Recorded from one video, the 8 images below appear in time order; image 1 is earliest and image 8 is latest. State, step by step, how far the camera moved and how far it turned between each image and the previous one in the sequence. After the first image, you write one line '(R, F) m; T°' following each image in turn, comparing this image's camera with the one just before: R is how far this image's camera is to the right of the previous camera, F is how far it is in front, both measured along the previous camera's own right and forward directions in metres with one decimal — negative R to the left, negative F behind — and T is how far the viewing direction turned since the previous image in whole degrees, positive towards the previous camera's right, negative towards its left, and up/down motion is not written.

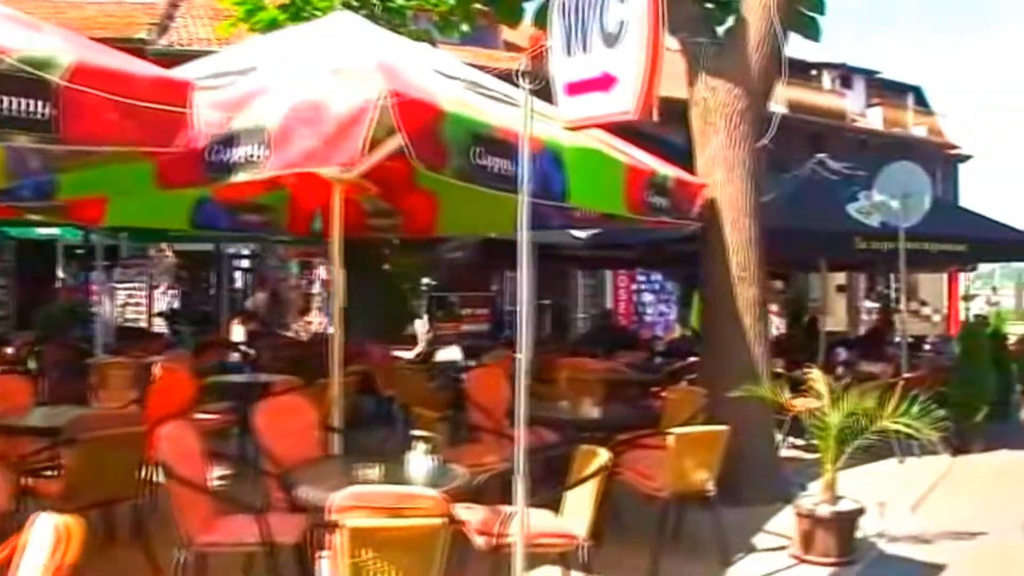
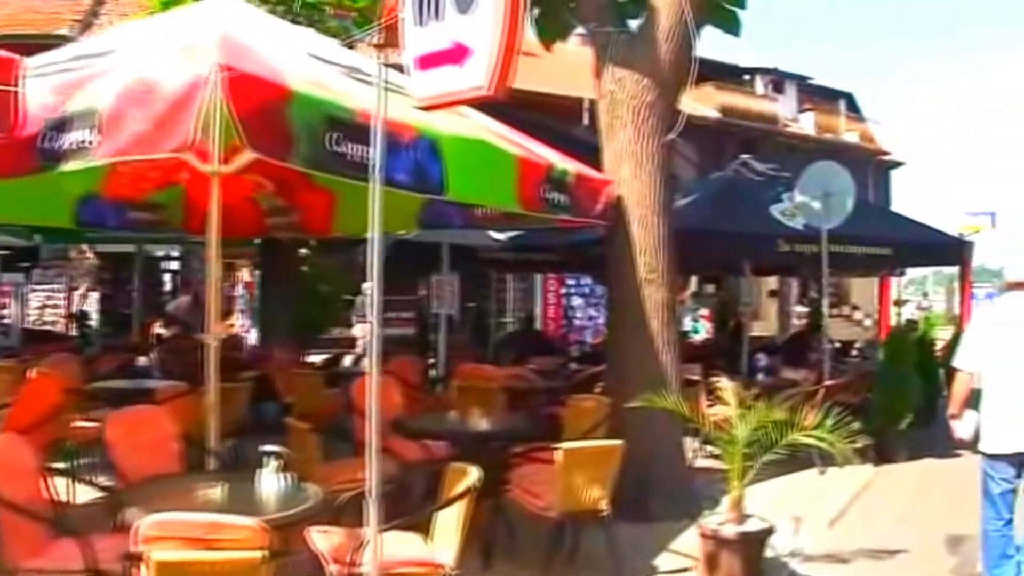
(+0.2, +0.5) m; +2°
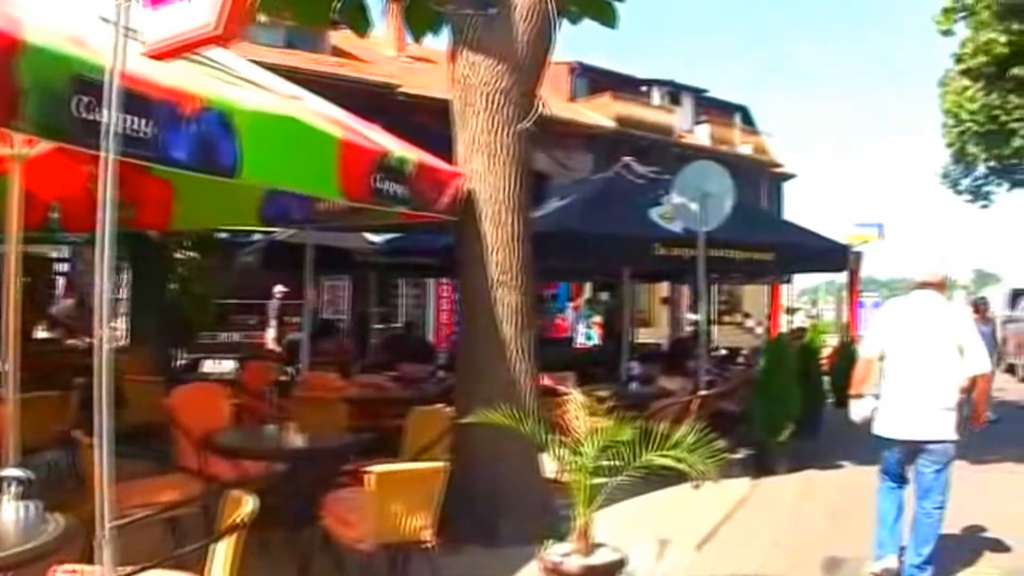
(+0.2, +0.6) m; +3°
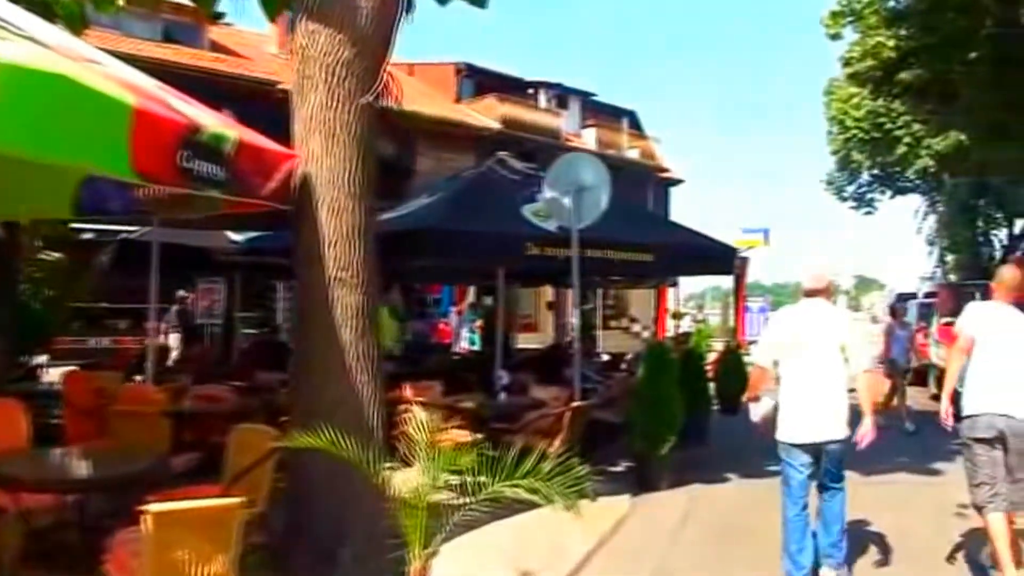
(+0.2, +0.8) m; +3°
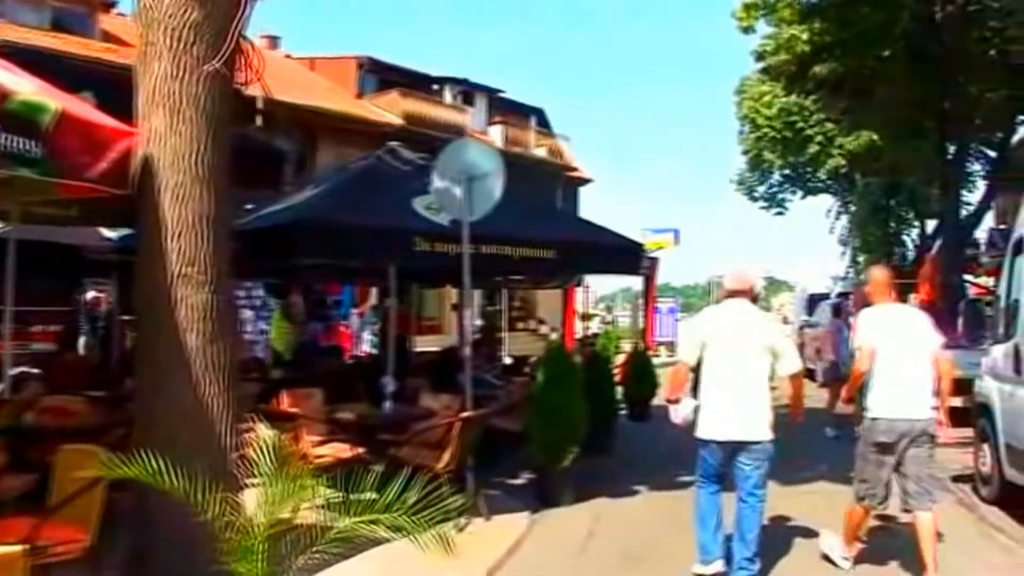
(+0.1, +0.8) m; +3°
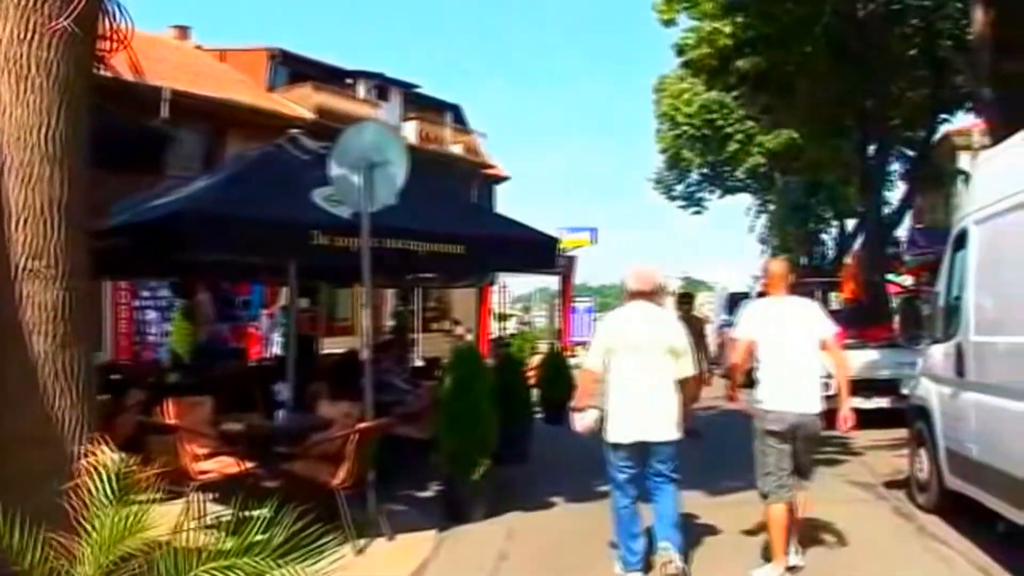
(0.0, +0.7) m; +3°
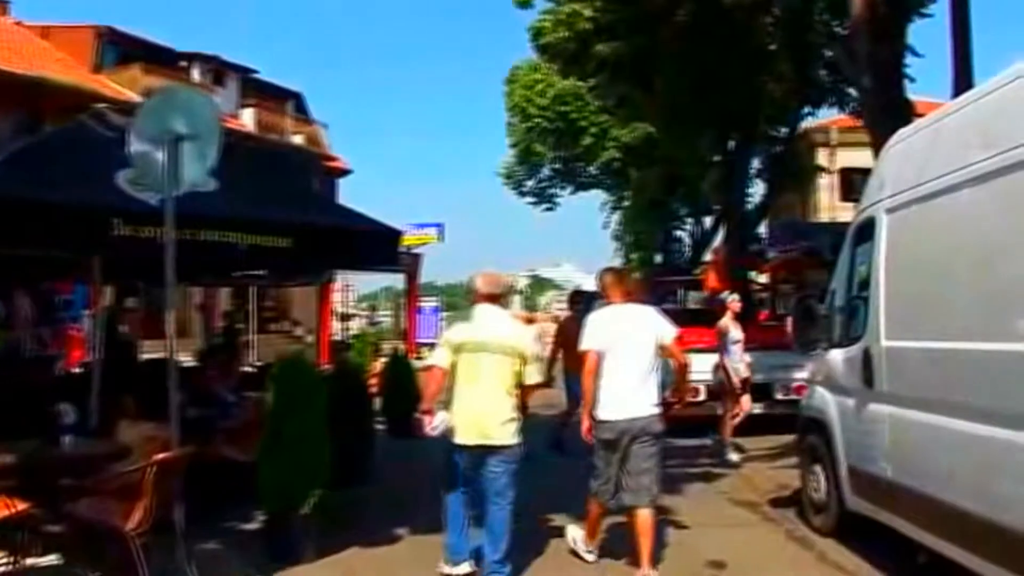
(0.0, +1.2) m; +5°
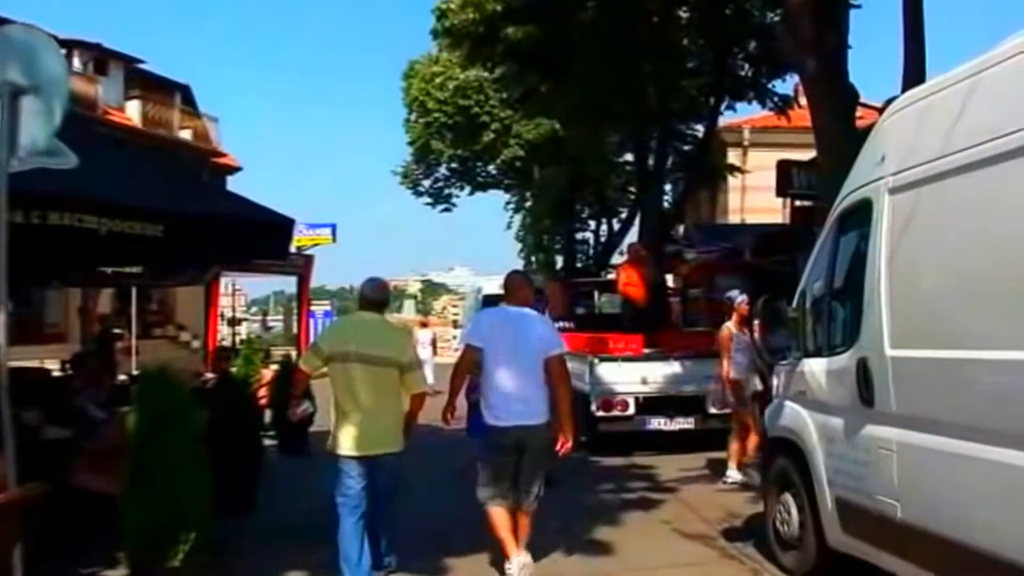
(-0.1, +1.3) m; +3°
